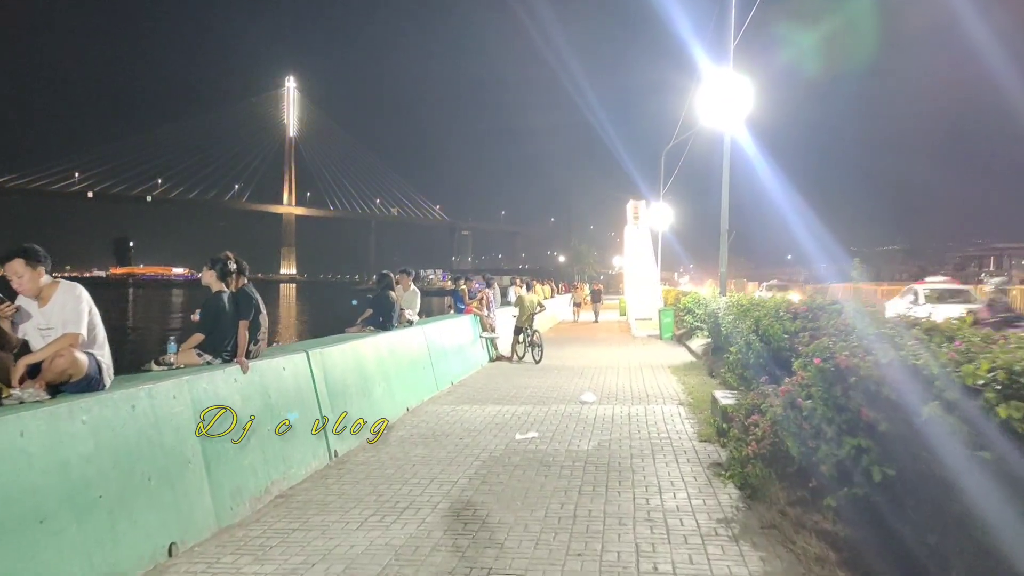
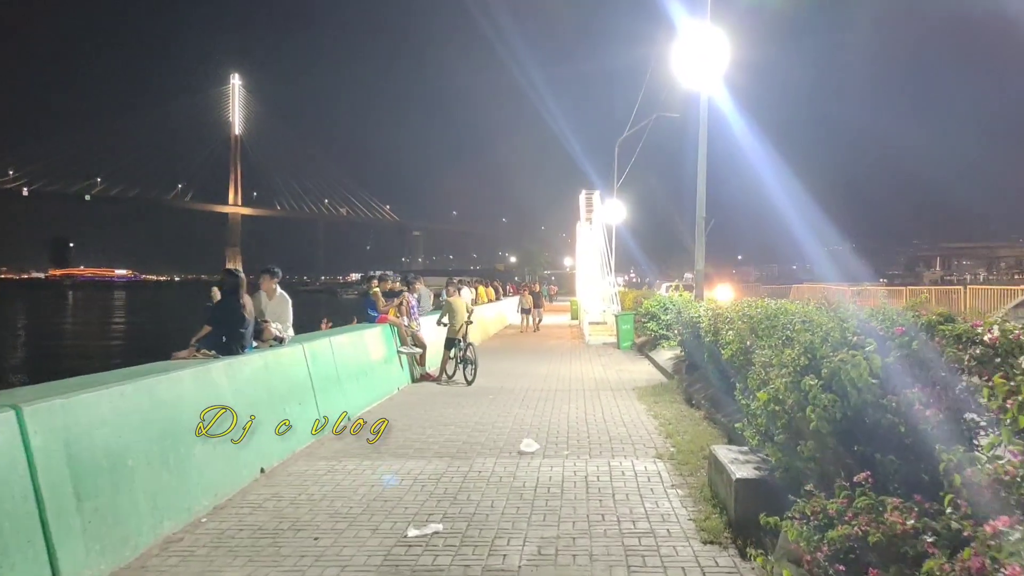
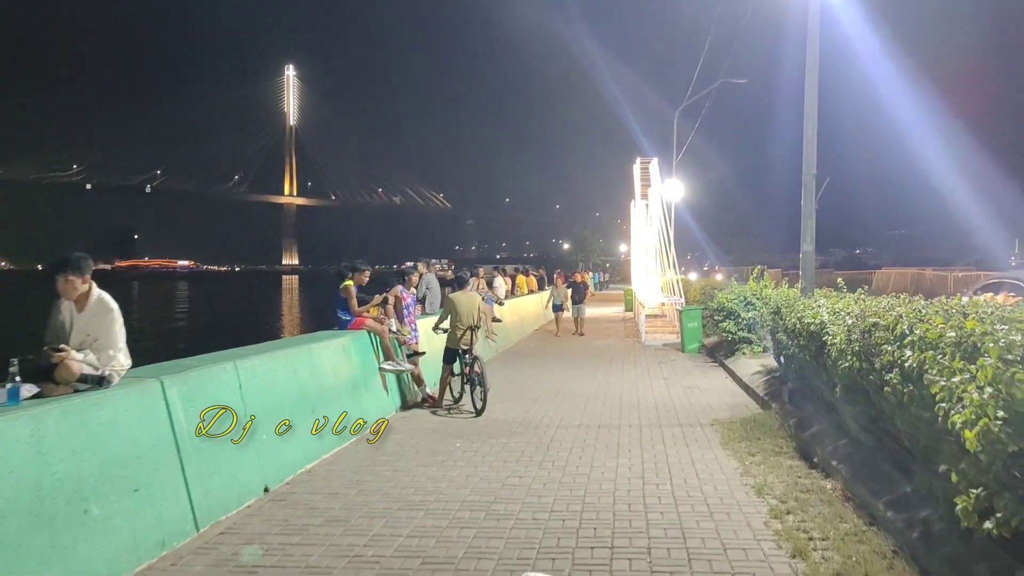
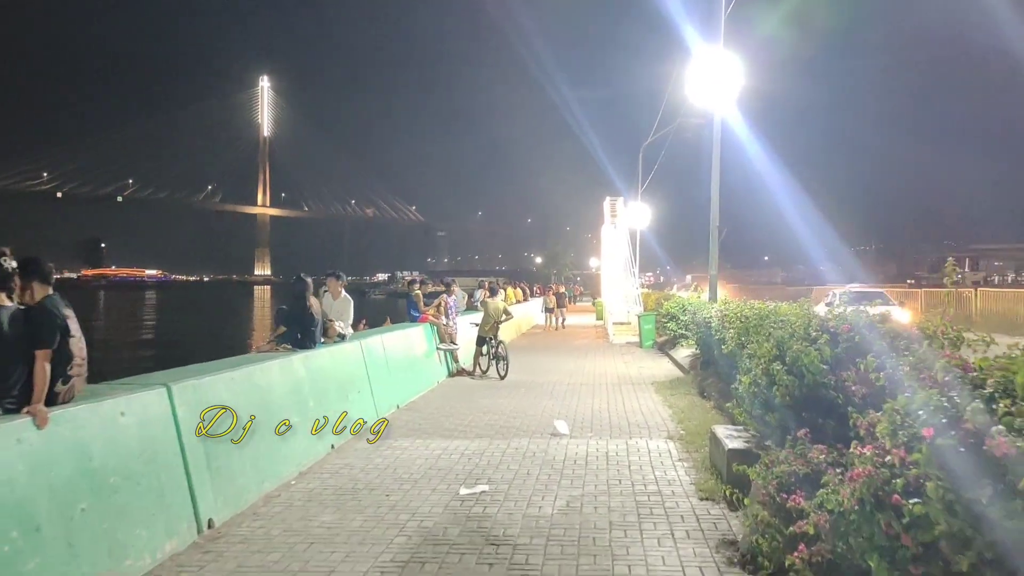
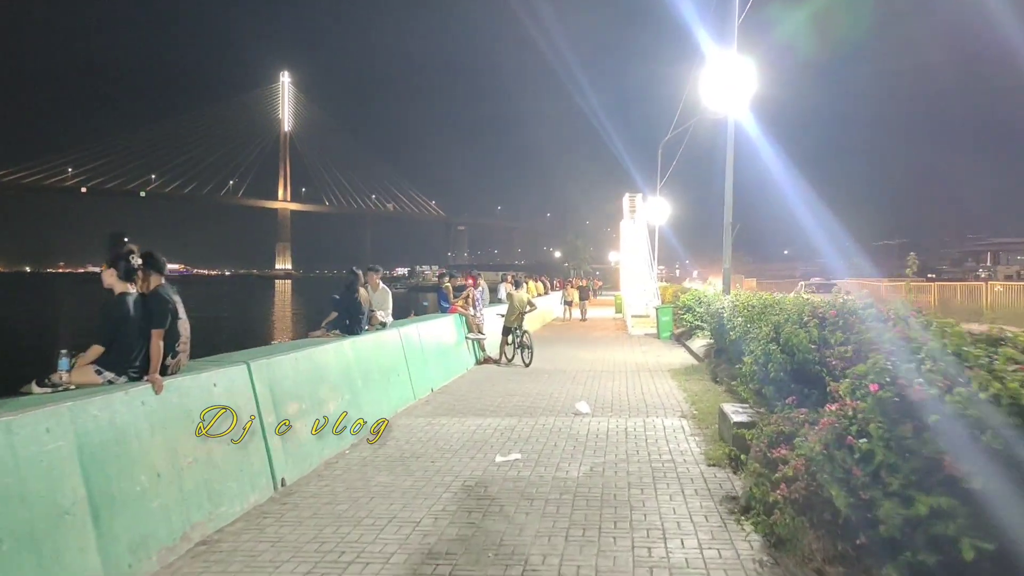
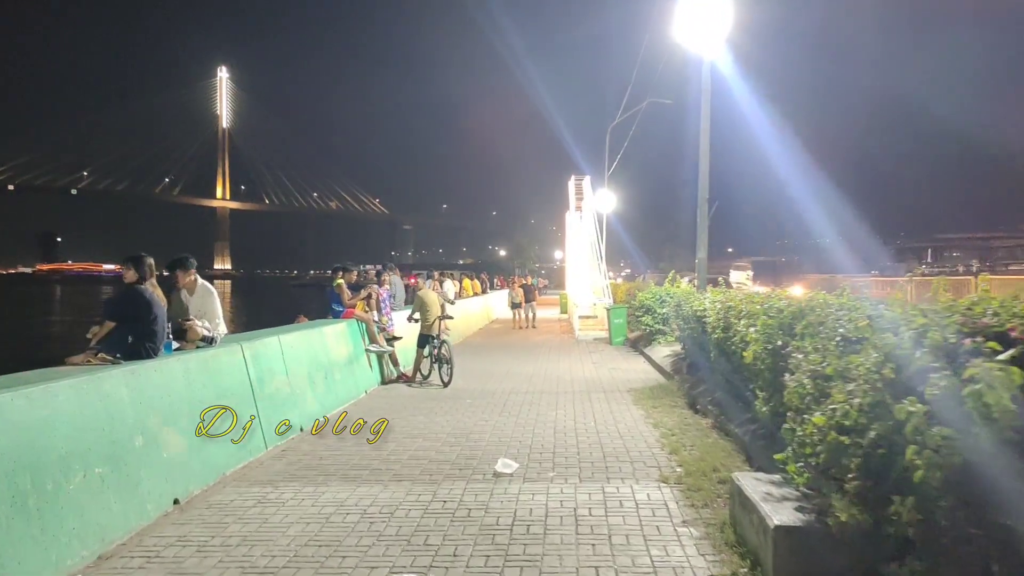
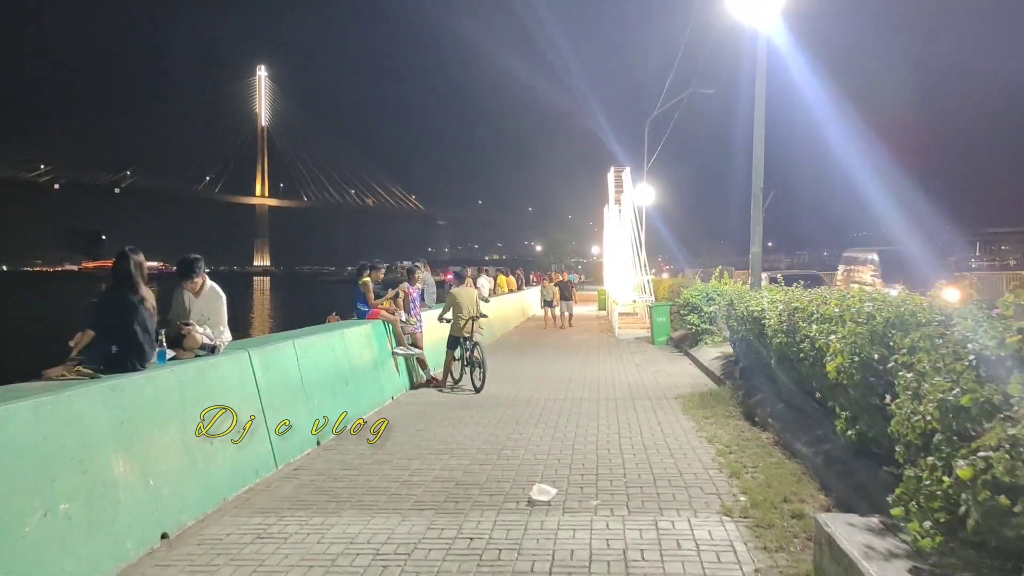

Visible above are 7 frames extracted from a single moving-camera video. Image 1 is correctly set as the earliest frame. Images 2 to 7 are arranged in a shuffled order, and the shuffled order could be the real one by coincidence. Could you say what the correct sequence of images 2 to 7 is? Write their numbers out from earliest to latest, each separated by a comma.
5, 4, 2, 6, 7, 3
